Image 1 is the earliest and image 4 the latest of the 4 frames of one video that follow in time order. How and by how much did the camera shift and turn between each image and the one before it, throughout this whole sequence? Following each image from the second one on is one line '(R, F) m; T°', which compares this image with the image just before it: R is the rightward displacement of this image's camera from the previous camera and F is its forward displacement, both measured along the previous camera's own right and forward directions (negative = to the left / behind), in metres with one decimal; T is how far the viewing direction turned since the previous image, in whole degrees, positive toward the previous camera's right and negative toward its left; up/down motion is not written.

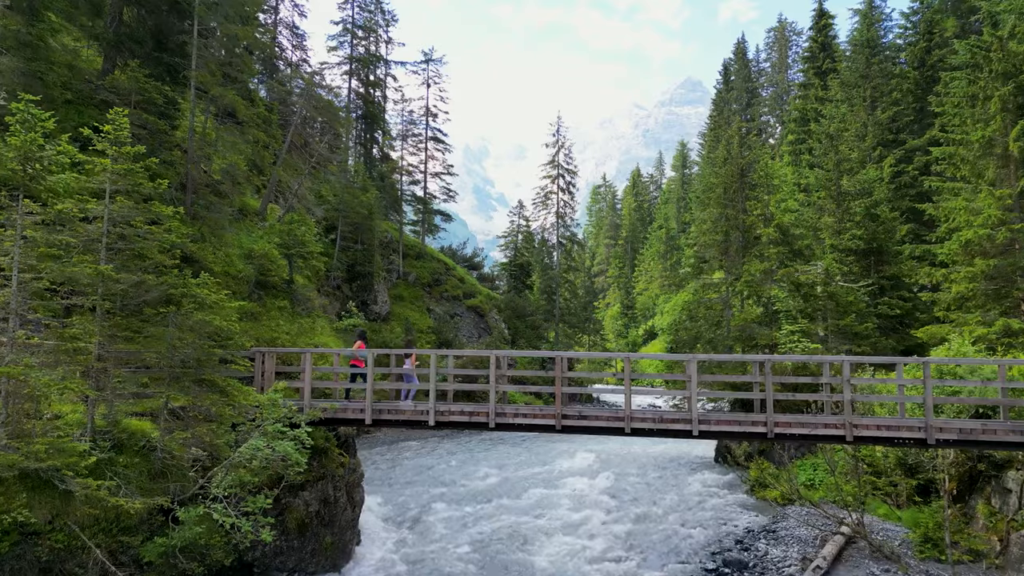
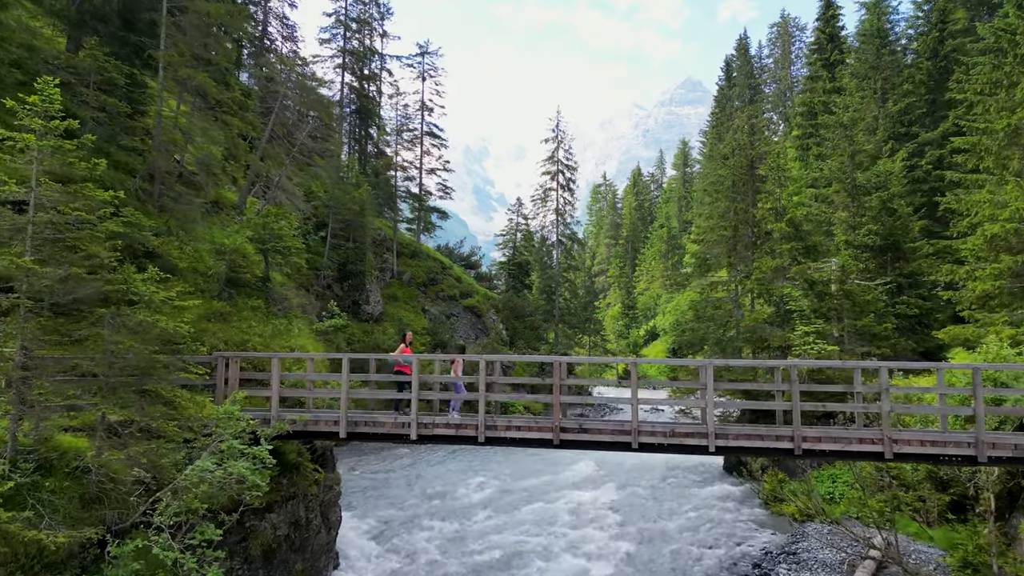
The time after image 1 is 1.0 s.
(+0.1, +1.2) m; 0°
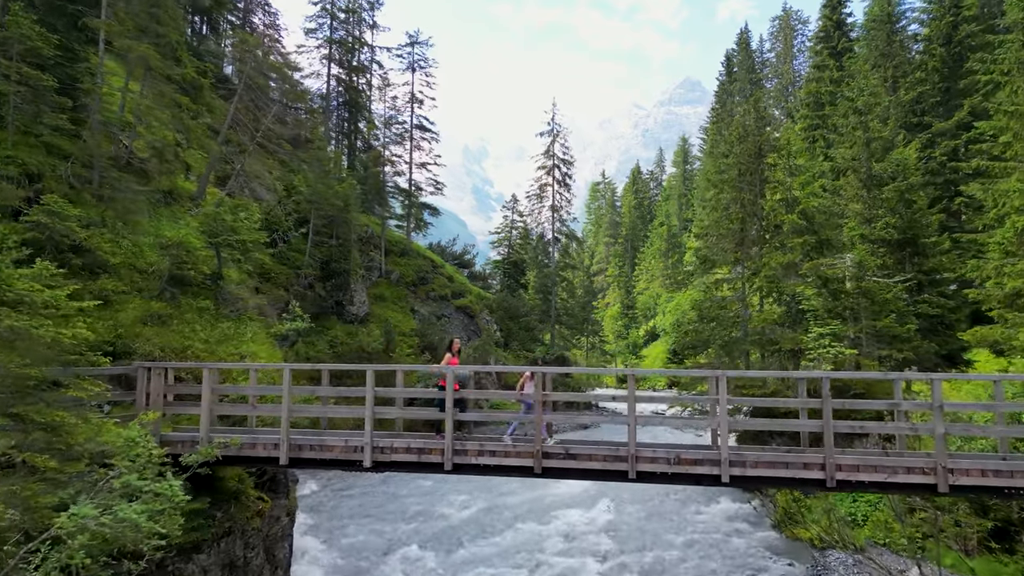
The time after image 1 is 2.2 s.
(+0.3, +1.6) m; 0°
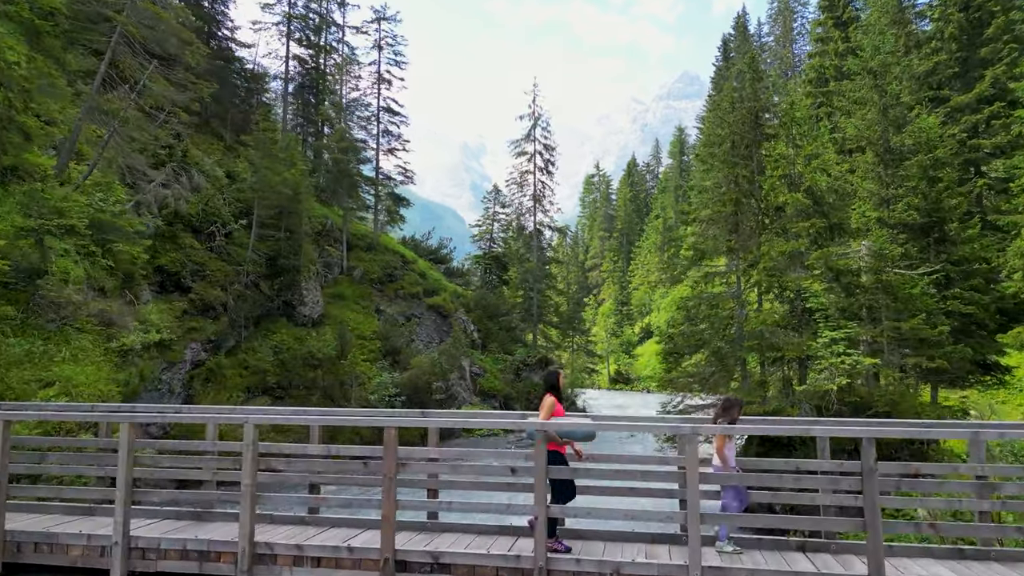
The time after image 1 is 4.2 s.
(+1.2, +3.2) m; 0°
